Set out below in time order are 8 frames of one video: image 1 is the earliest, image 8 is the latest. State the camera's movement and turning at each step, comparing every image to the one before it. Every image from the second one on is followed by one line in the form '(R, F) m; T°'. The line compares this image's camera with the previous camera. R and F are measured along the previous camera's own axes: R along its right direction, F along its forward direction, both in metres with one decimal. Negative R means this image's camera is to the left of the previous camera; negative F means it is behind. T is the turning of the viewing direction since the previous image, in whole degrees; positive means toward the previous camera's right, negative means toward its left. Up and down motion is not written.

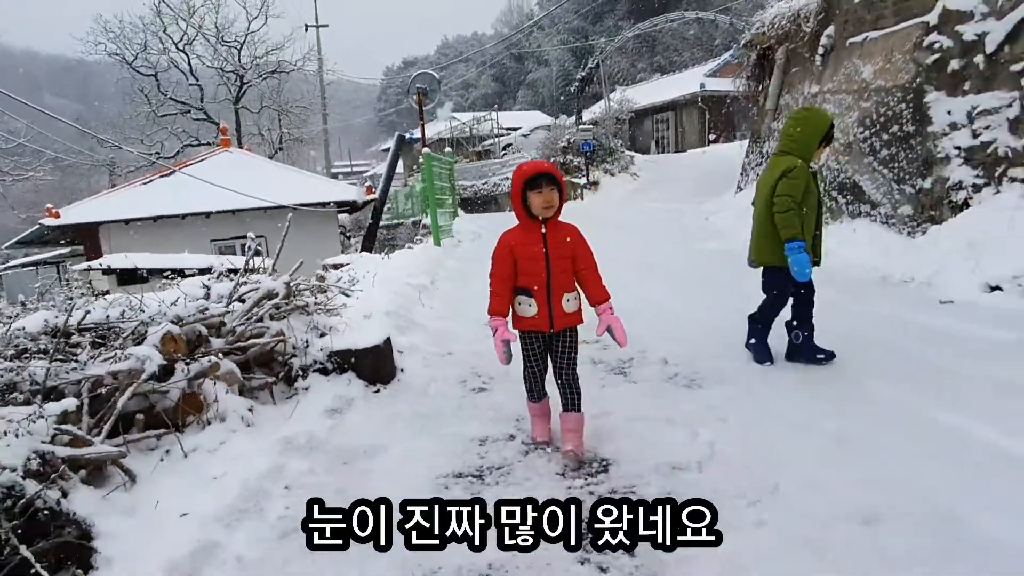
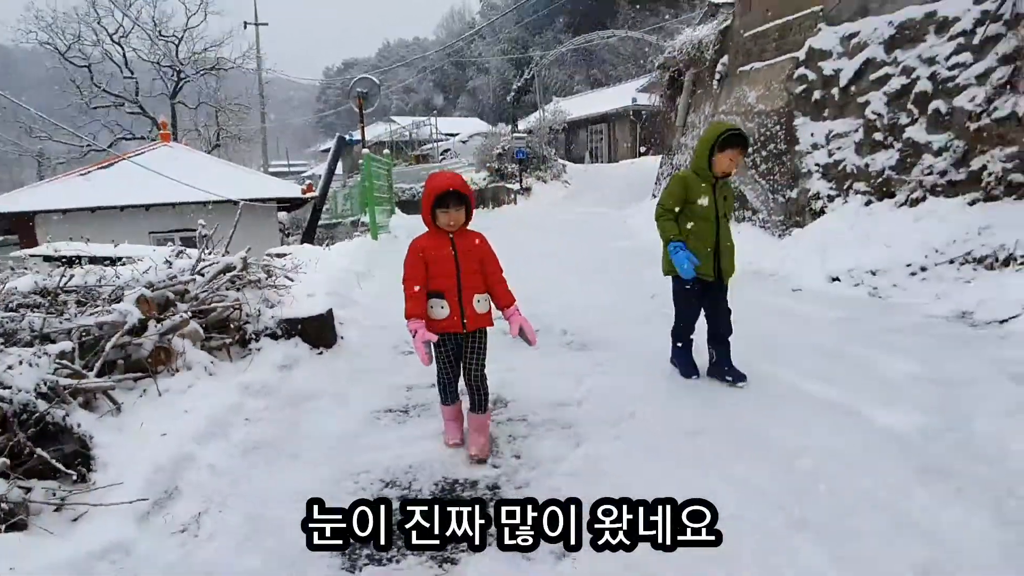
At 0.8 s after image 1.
(+0.1, -0.7) m; +5°
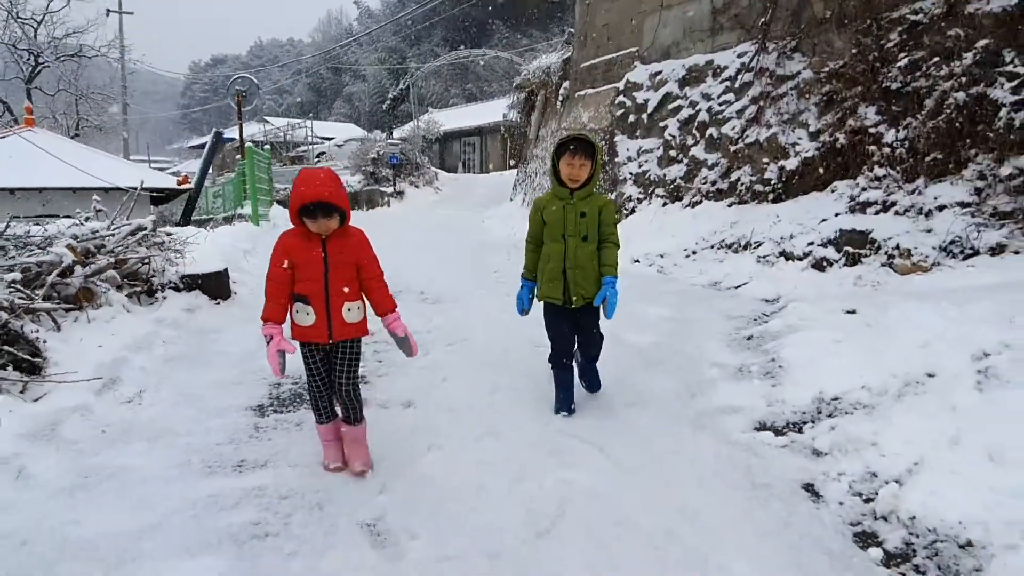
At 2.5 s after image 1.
(0.0, -1.2) m; +10°
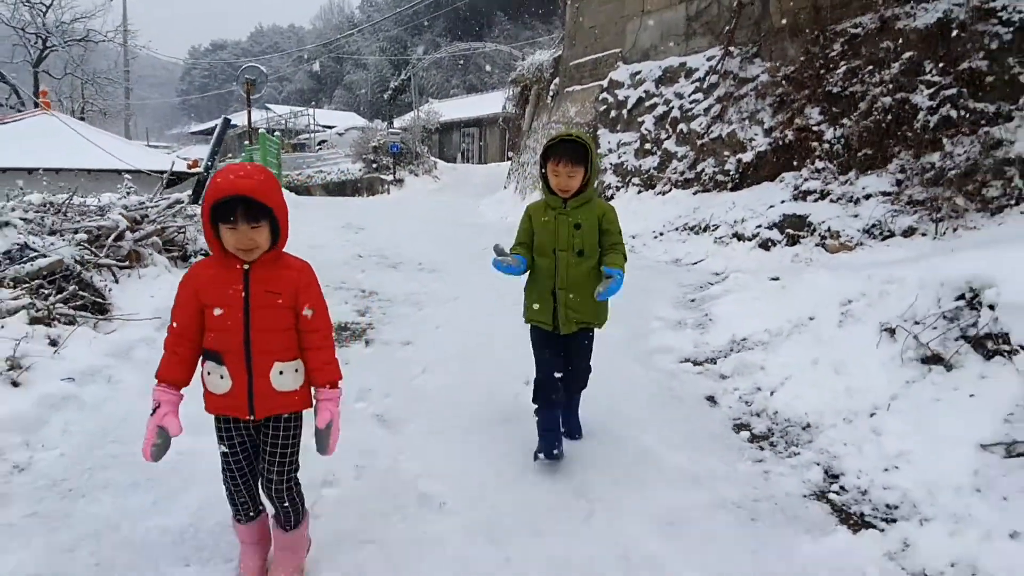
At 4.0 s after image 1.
(+0.1, -0.8) m; 0°
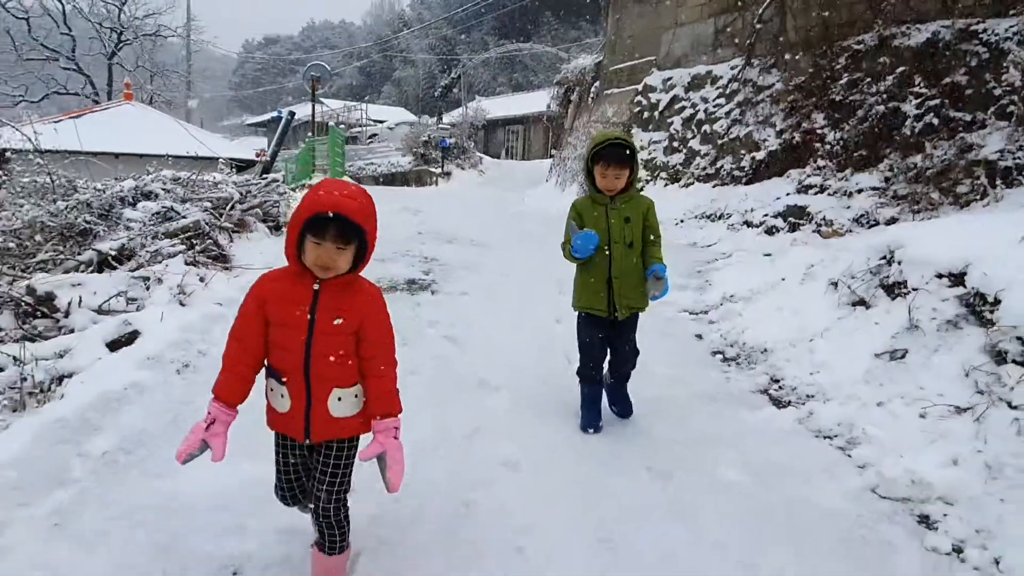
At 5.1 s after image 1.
(0.0, -1.0) m; -3°
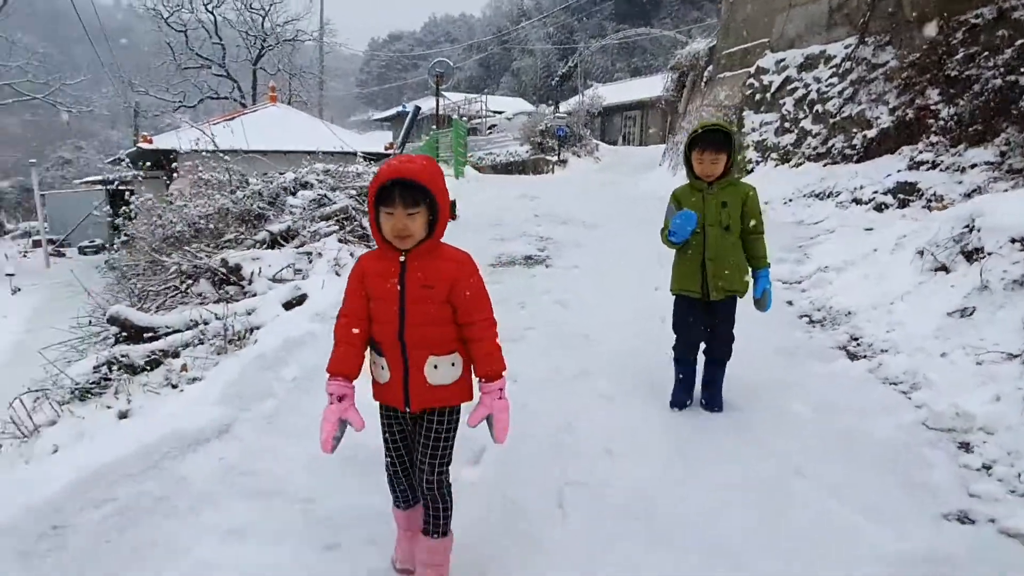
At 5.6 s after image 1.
(+0.1, -0.6) m; -9°
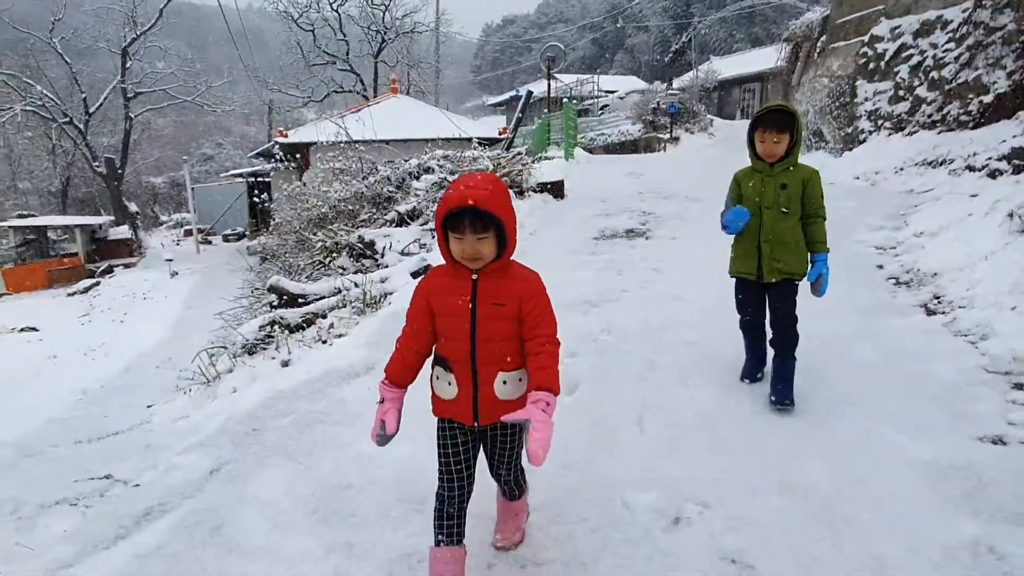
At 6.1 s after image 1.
(+0.1, -0.5) m; -9°
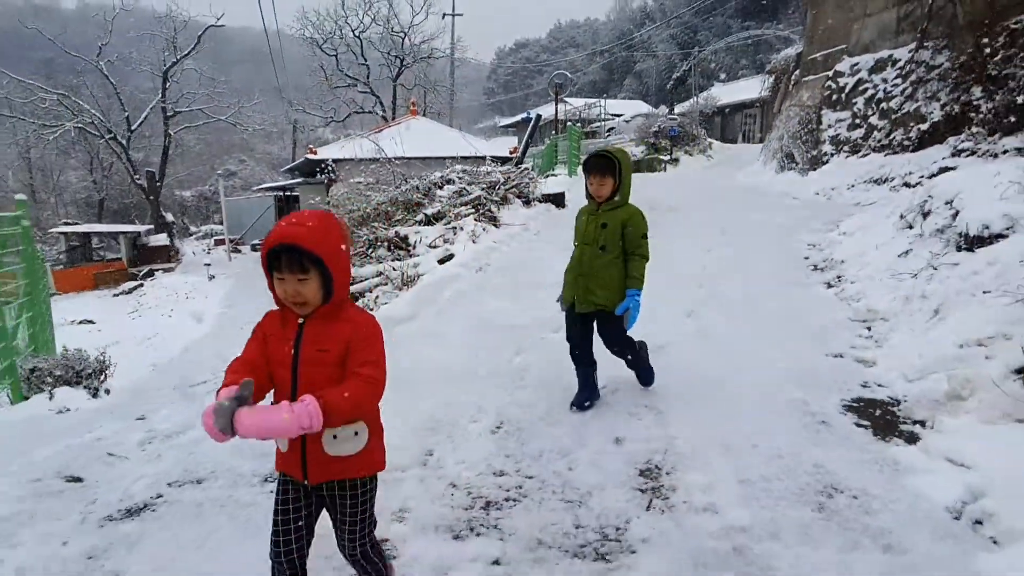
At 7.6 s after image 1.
(0.0, -1.3) m; -1°
